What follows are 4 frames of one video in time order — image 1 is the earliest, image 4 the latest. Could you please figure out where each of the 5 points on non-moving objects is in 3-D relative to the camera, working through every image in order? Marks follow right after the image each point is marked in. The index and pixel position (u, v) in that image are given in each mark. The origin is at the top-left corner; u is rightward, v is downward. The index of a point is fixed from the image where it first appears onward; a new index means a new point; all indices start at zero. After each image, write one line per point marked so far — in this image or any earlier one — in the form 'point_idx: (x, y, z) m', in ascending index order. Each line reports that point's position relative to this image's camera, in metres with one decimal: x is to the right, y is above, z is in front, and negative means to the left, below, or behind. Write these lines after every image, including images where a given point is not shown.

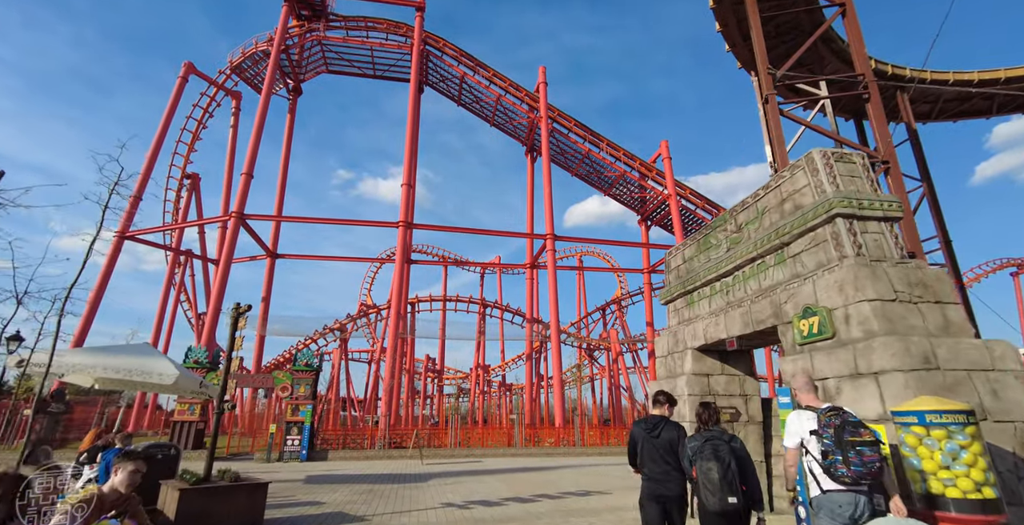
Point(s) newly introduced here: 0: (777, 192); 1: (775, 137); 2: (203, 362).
0: (+2.2, +0.6, +4.0) m
1: (+3.5, +1.7, +6.6) m
2: (-8.0, -2.6, +13.0) m
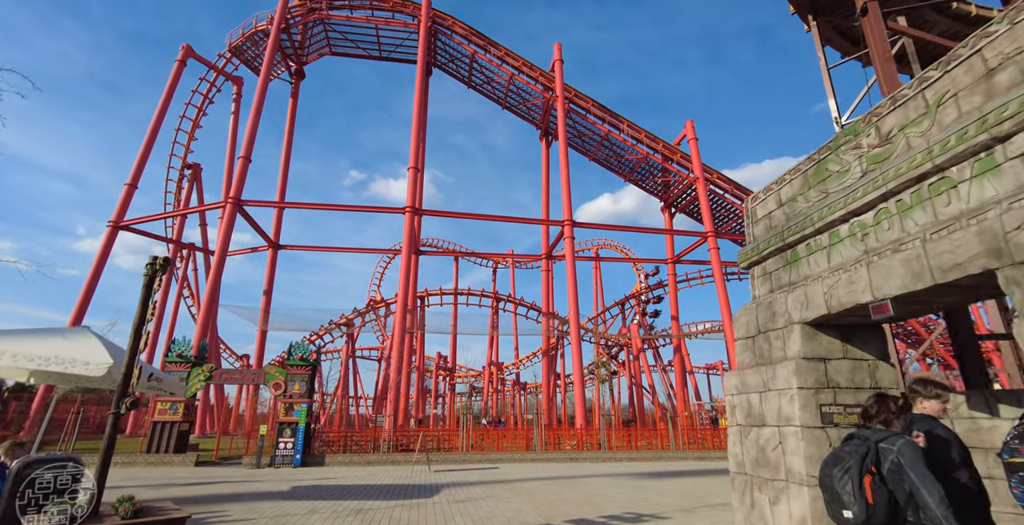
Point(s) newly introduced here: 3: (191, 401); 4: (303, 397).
0: (+2.3, +1.0, +2.5) m
1: (+3.7, +2.1, +5.1) m
2: (-7.6, -2.2, +11.7) m
3: (-7.4, -3.2, +11.5) m
4: (-5.0, -3.2, +11.9) m
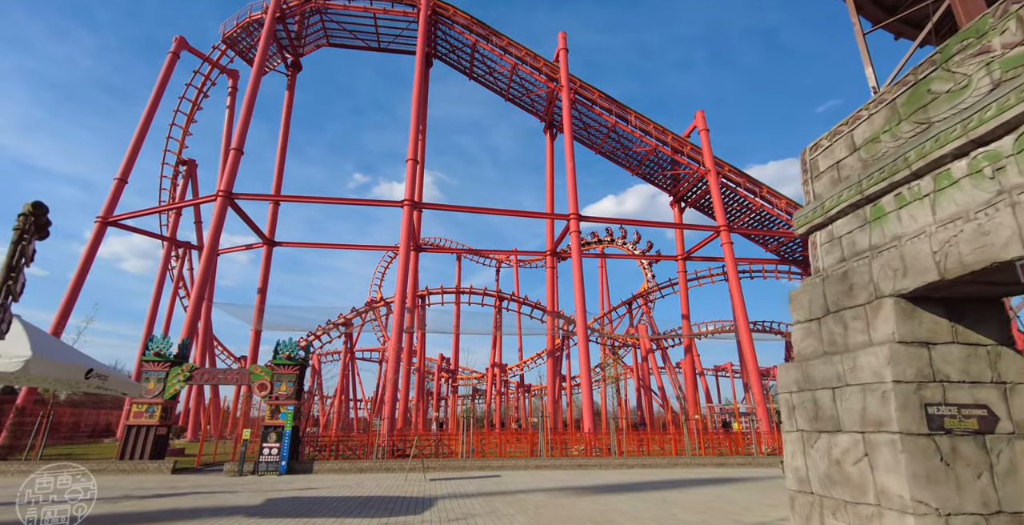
0: (+2.3, +1.3, +1.7) m
1: (+3.7, +2.4, +4.2) m
2: (-7.5, -2.0, +10.9) m
3: (-7.3, -3.0, +10.7) m
4: (-4.9, -3.0, +11.0) m
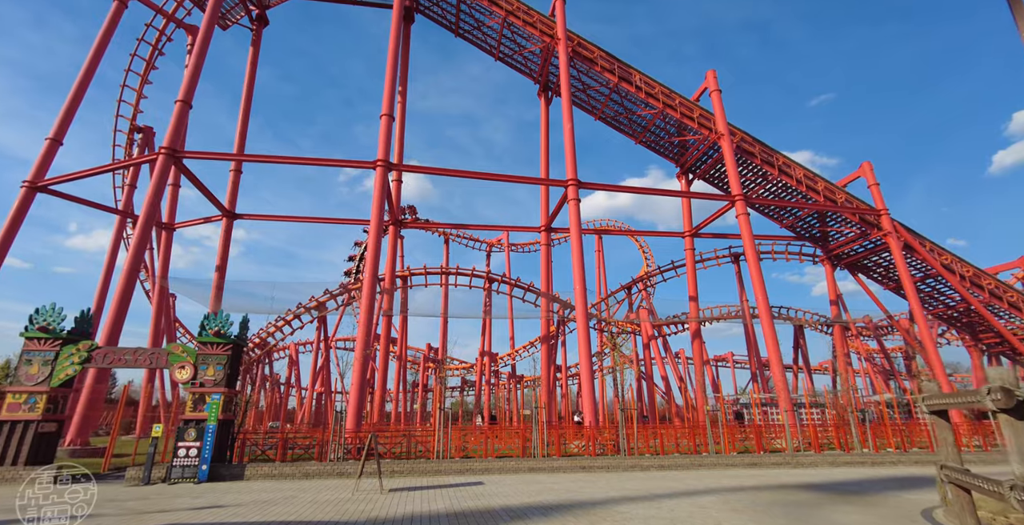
0: (+2.3, +2.0, -0.6) m
1: (+3.6, +3.1, +2.0) m
2: (-7.7, -1.2, +8.6) m
3: (-7.5, -2.2, +8.4) m
4: (-5.1, -2.2, +8.7) m
